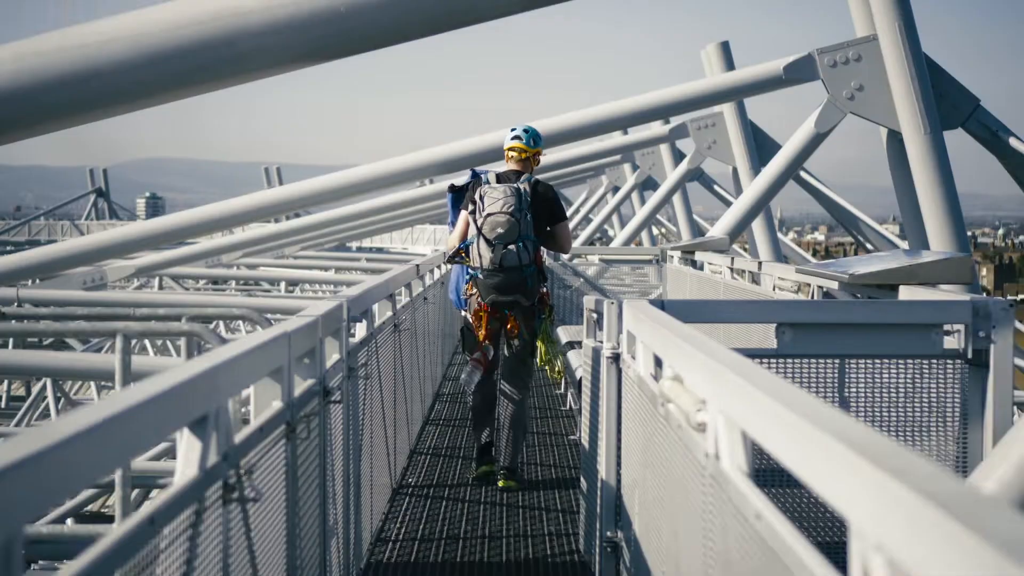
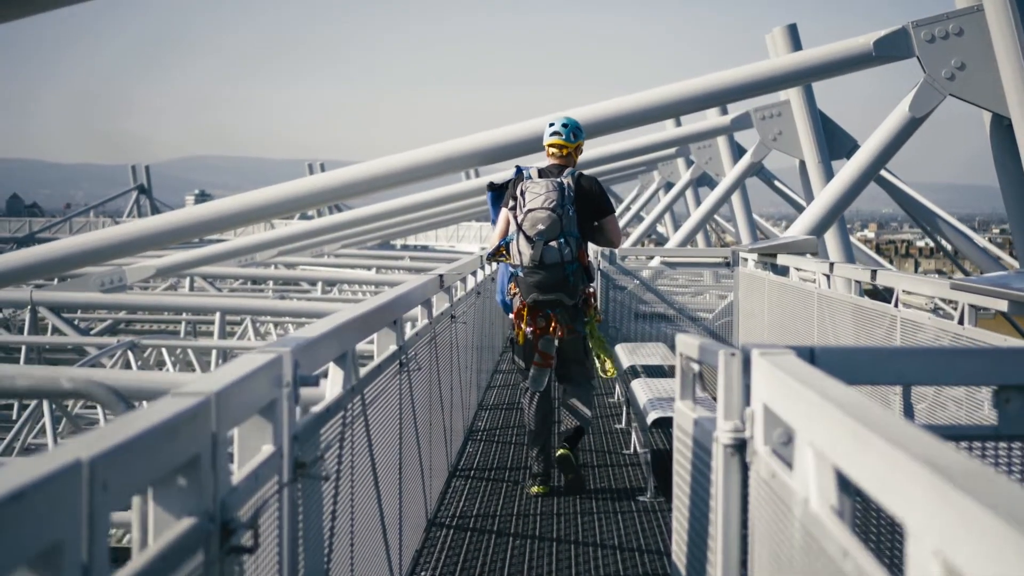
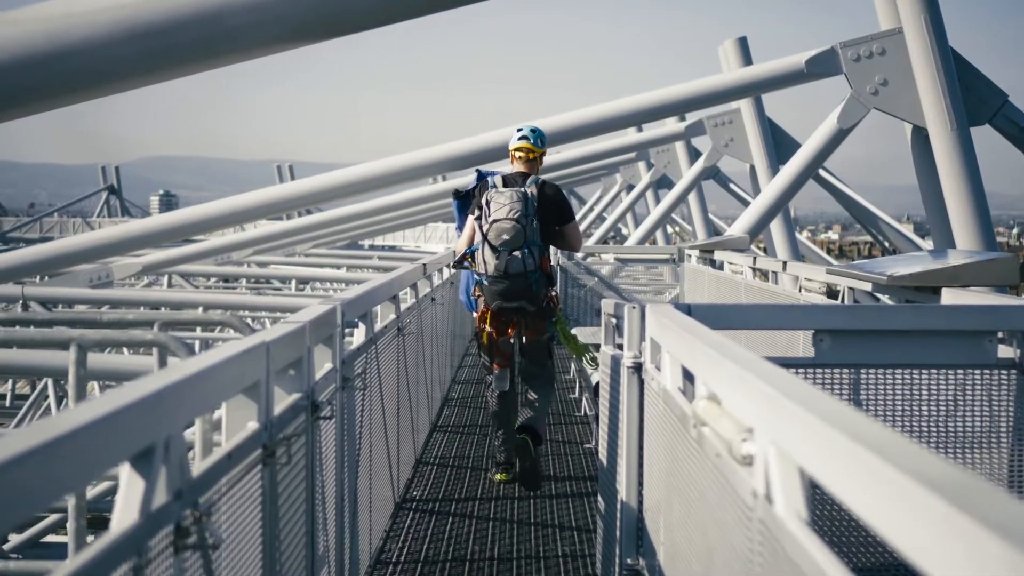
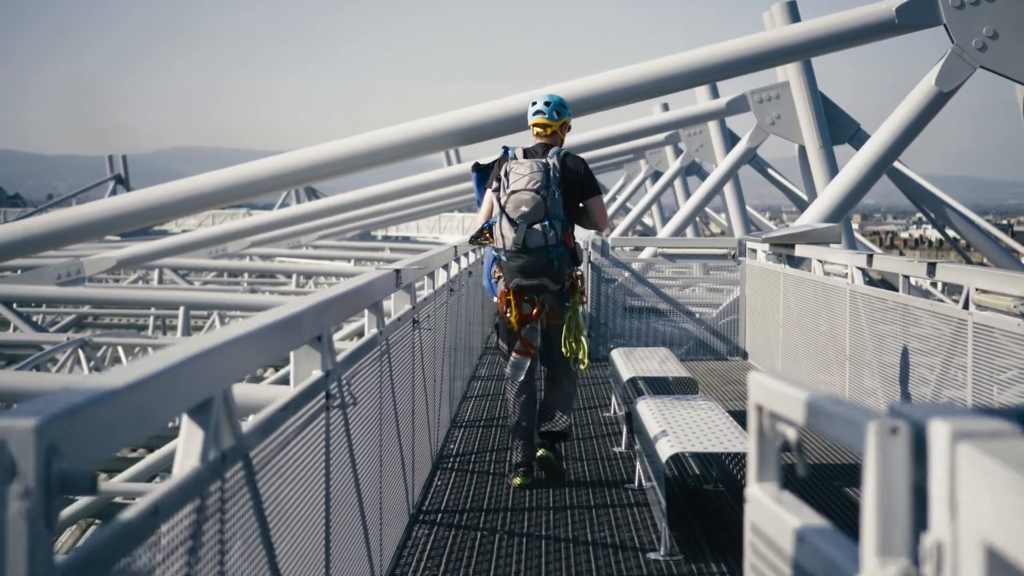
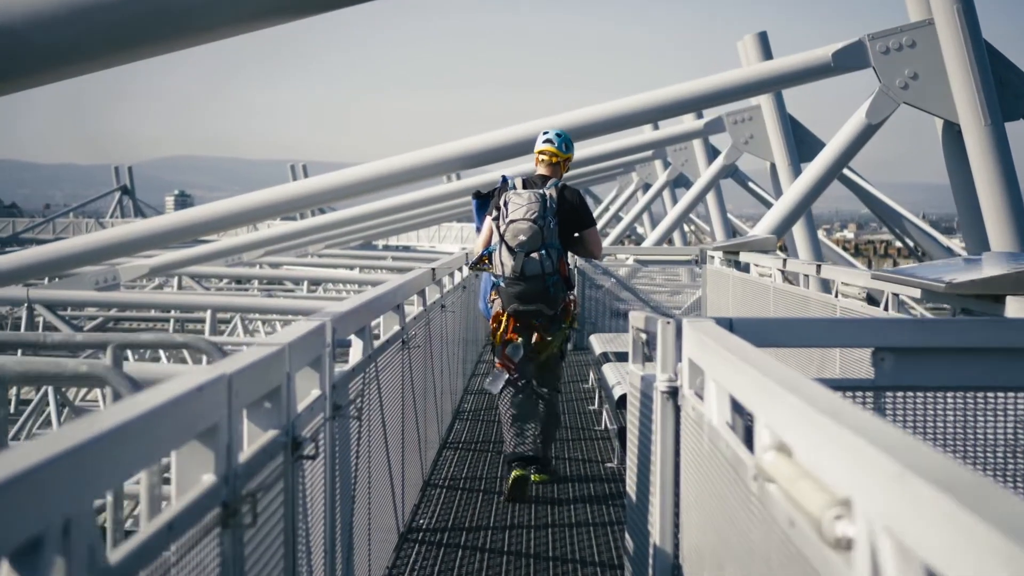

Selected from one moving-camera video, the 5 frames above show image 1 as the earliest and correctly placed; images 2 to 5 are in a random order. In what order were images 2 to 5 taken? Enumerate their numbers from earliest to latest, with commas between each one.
3, 5, 2, 4
